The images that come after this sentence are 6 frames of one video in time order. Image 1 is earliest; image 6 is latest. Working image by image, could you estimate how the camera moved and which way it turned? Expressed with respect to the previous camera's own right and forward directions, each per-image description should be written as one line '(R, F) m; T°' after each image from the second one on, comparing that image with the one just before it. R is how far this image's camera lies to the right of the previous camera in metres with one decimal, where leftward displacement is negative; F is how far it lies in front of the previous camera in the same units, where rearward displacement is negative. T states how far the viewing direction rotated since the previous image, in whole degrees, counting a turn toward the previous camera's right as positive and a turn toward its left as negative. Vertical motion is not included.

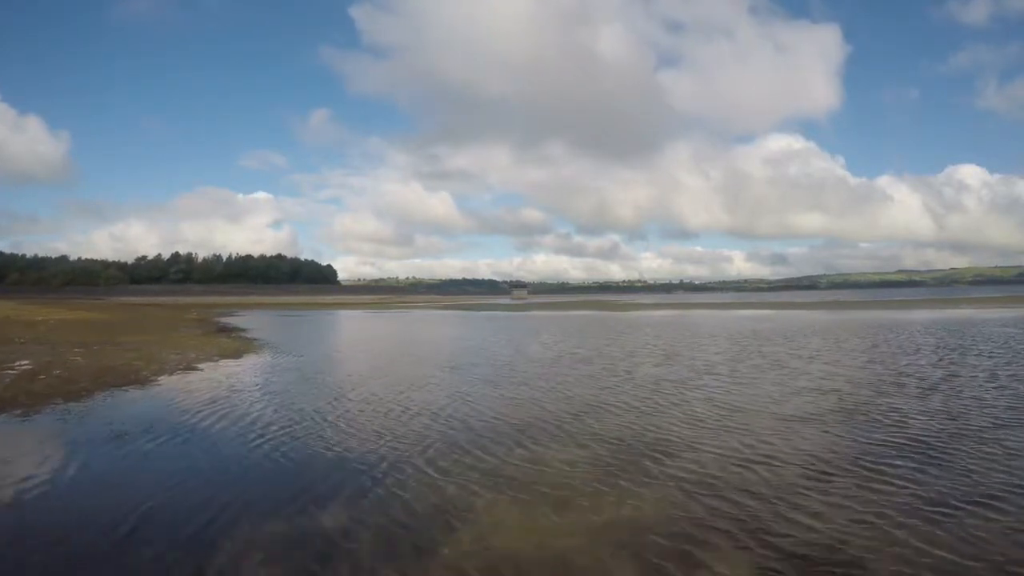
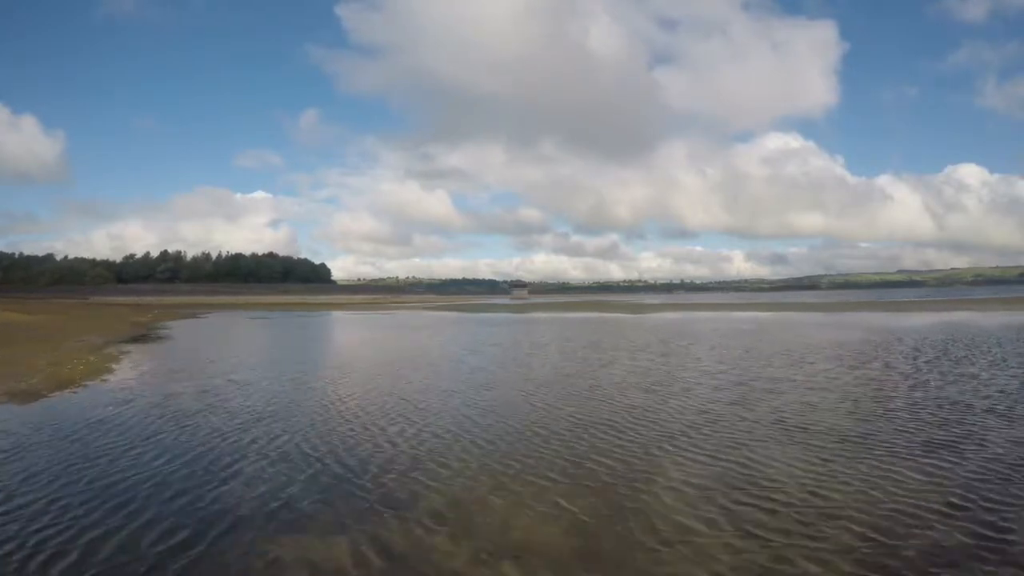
(+0.4, +5.8) m; 0°
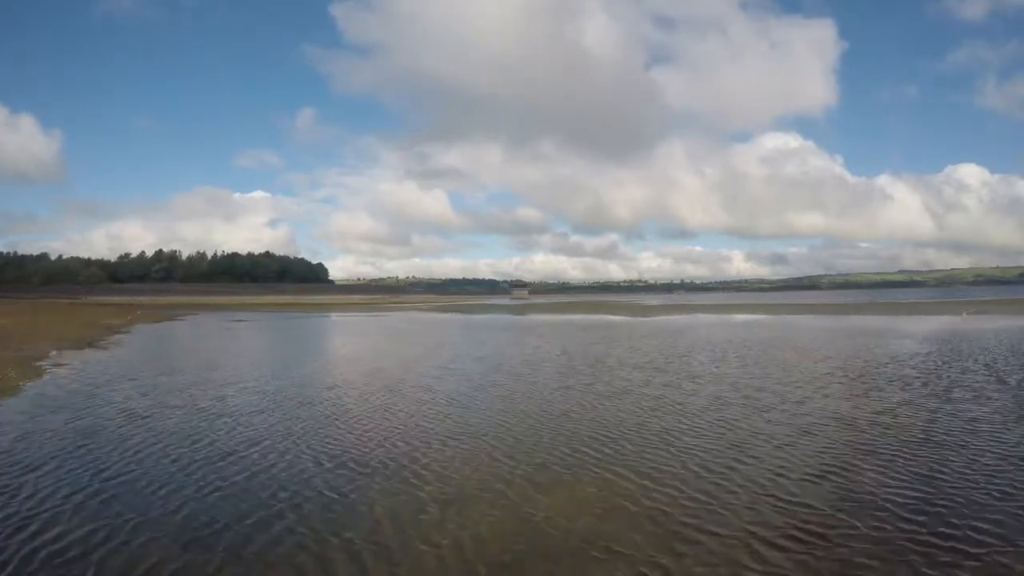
(0.0, +3.0) m; 0°
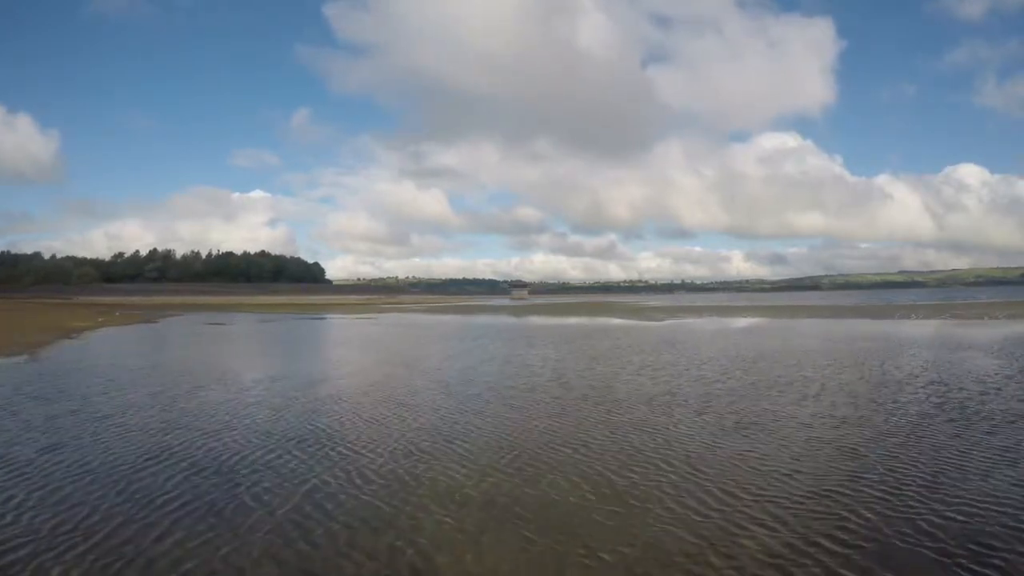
(+0.1, +3.2) m; 0°
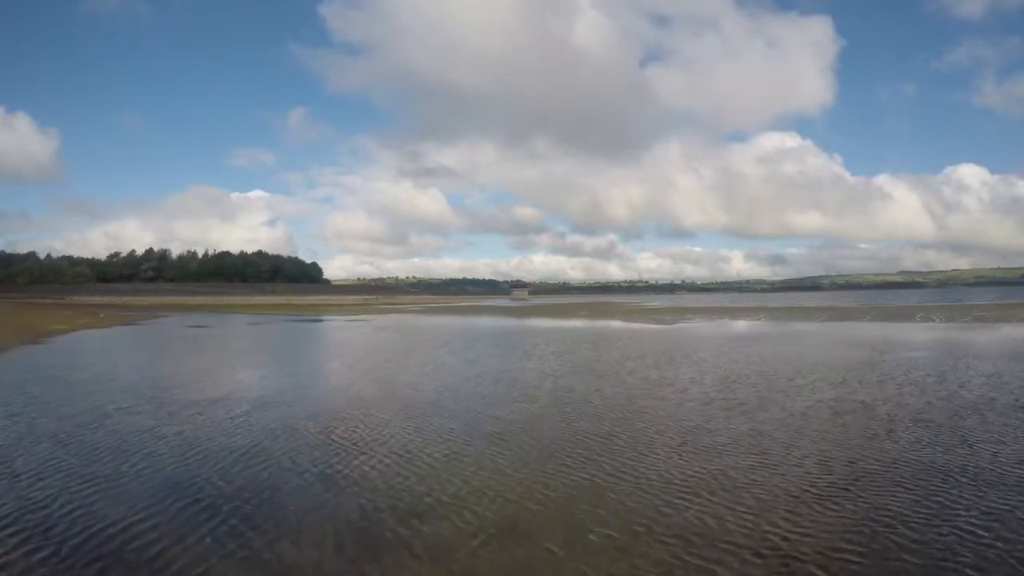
(0.0, +2.5) m; 0°
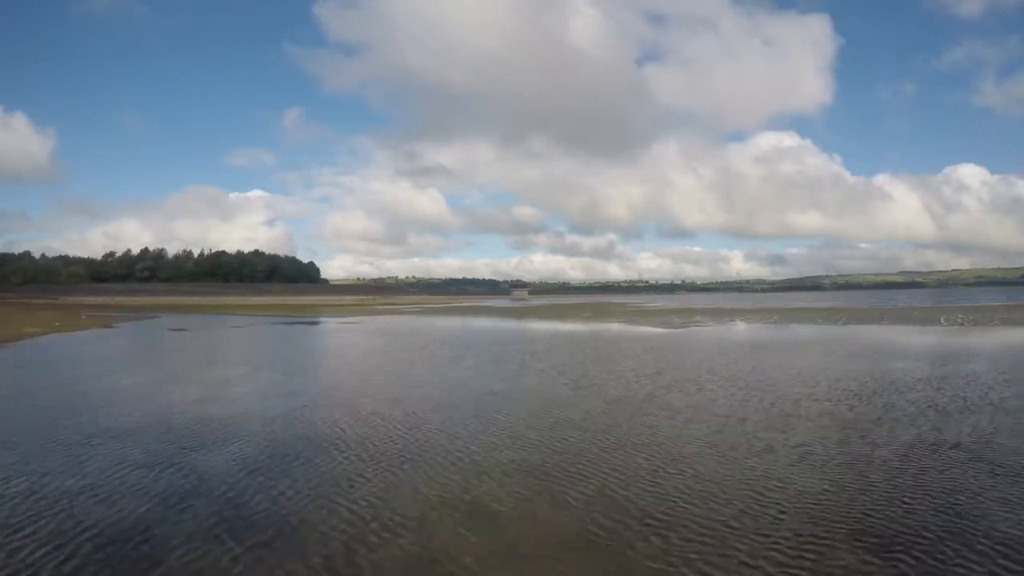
(0.0, +2.5) m; 0°
